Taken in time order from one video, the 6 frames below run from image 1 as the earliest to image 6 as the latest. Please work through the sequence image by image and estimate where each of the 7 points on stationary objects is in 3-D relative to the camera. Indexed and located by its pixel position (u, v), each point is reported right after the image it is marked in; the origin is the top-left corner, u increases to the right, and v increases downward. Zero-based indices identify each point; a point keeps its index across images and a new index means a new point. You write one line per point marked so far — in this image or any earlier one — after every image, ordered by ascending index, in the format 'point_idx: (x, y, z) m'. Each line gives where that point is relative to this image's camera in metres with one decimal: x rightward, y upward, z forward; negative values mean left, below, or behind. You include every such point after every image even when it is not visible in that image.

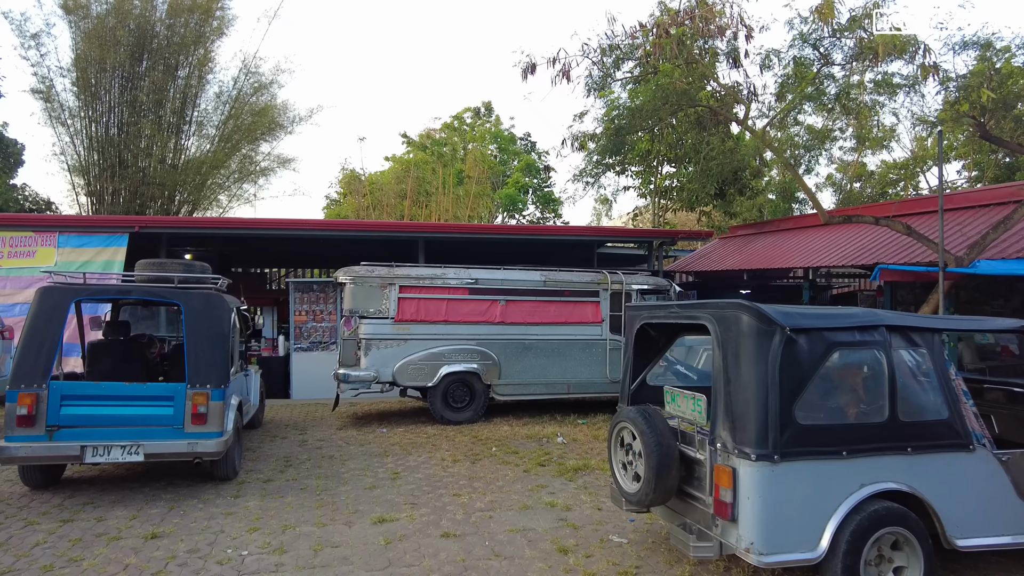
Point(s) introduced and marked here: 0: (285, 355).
0: (-5.3, -1.6, +15.0) m
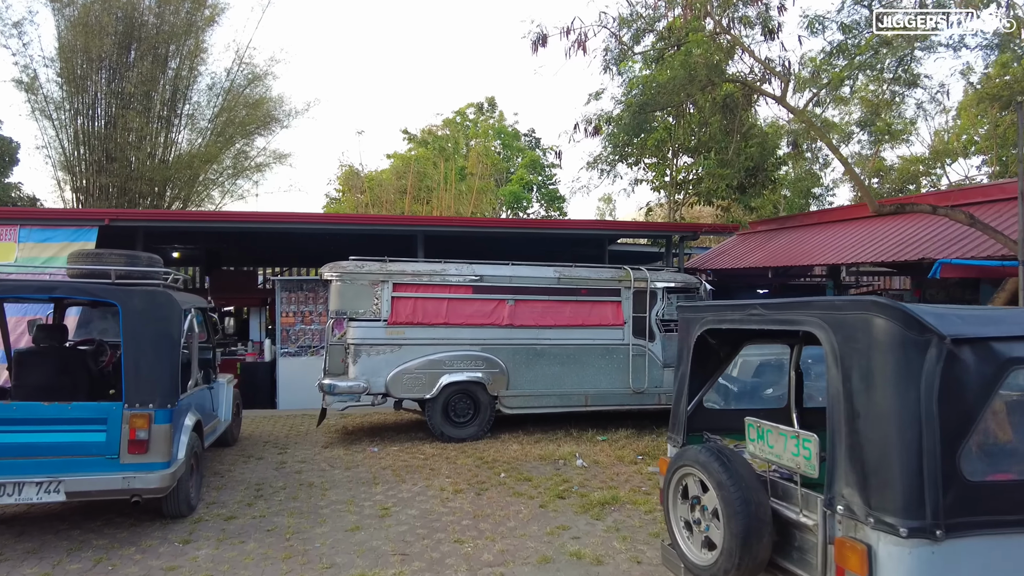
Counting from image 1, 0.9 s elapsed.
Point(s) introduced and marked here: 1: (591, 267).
0: (-5.1, -1.6, +13.8) m
1: (+1.2, +0.3, +9.8) m
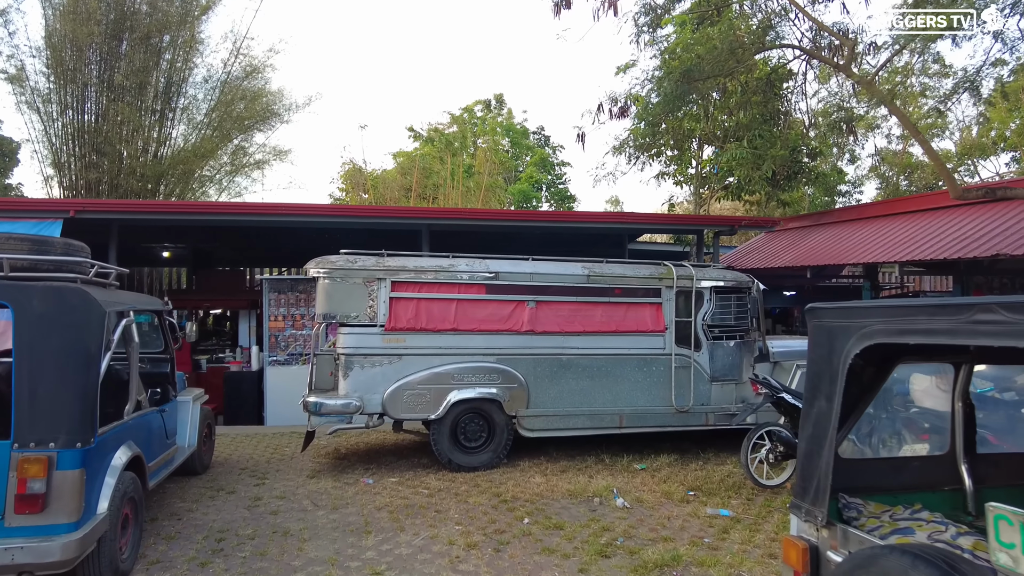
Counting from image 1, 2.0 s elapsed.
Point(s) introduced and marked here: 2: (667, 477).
0: (-4.8, -1.6, +12.3) m
1: (+1.5, +0.3, +8.4) m
2: (+1.8, -2.2, +7.4) m
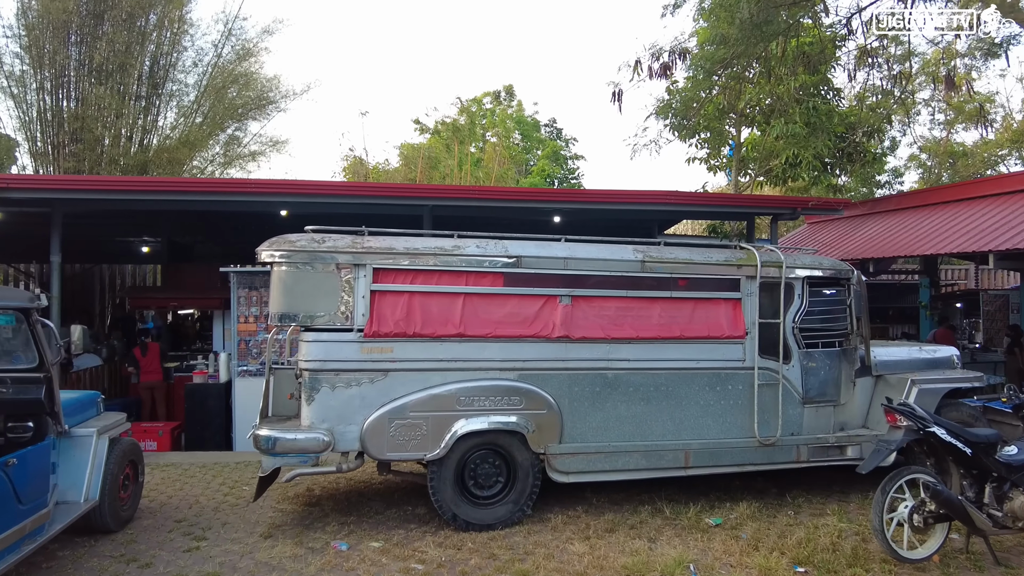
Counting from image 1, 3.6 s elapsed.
0: (-4.5, -1.5, +10.3) m
1: (+1.7, +0.4, +6.2) m
2: (+2.0, -2.1, +5.3) m
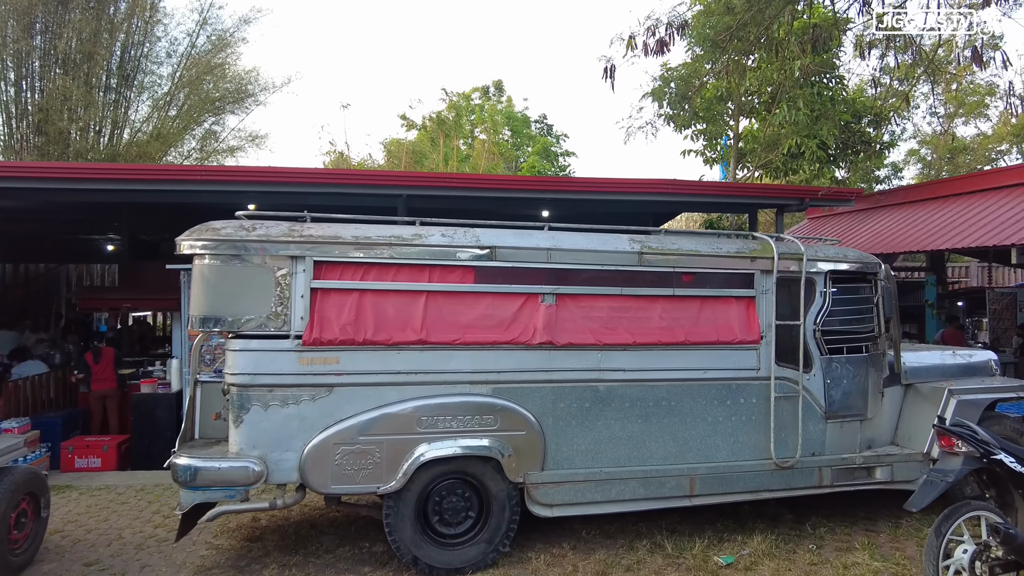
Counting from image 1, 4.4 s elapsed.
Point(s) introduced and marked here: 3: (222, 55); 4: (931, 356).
0: (-4.8, -1.5, +9.3) m
1: (+1.5, +0.4, +5.3) m
2: (+1.8, -2.1, +4.4) m
3: (-7.5, +6.1, +16.7) m
4: (+4.1, -0.7, +6.4) m
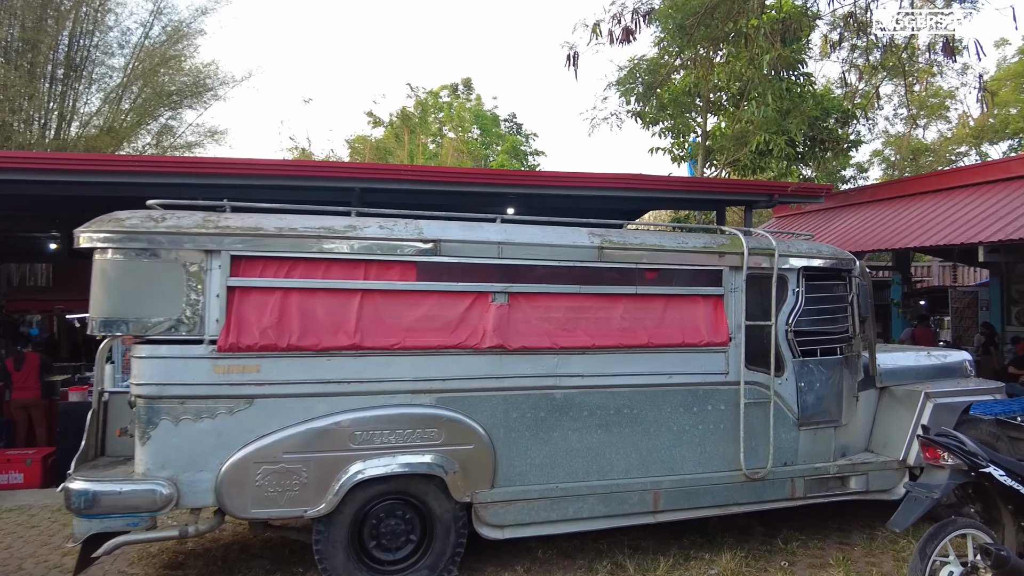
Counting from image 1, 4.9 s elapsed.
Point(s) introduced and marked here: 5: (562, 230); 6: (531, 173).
0: (-5.3, -1.5, +8.6) m
1: (+1.2, +0.4, +4.9) m
2: (+1.5, -2.0, +4.0) m
3: (-8.4, +6.0, +16.0) m
4: (+3.7, -0.7, +6.1) m
5: (+0.4, +0.4, +4.6) m
6: (+0.2, +1.6, +9.1) m
